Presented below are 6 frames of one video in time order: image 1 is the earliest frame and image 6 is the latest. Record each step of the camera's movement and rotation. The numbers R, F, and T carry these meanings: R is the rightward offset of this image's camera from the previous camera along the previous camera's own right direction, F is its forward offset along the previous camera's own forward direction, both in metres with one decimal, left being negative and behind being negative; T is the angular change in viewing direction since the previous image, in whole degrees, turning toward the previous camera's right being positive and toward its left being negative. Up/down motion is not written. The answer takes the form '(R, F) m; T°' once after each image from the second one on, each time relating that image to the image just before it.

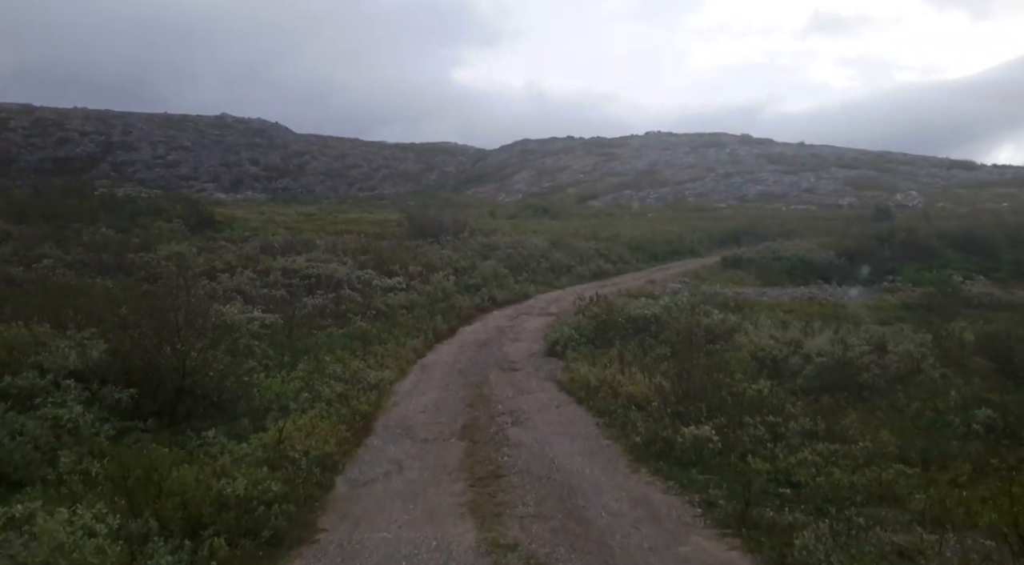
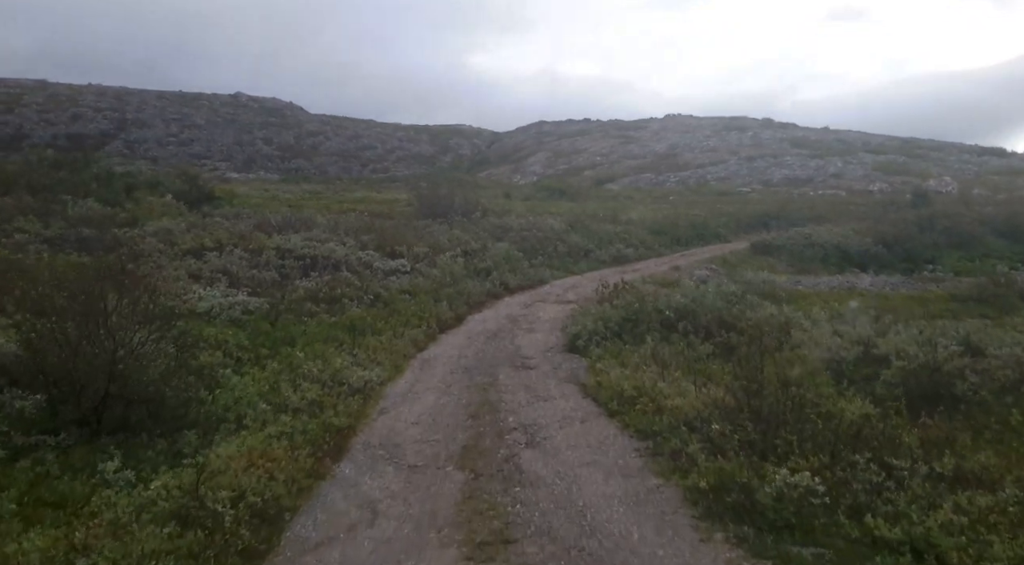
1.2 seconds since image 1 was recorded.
(0.0, +2.6) m; -1°
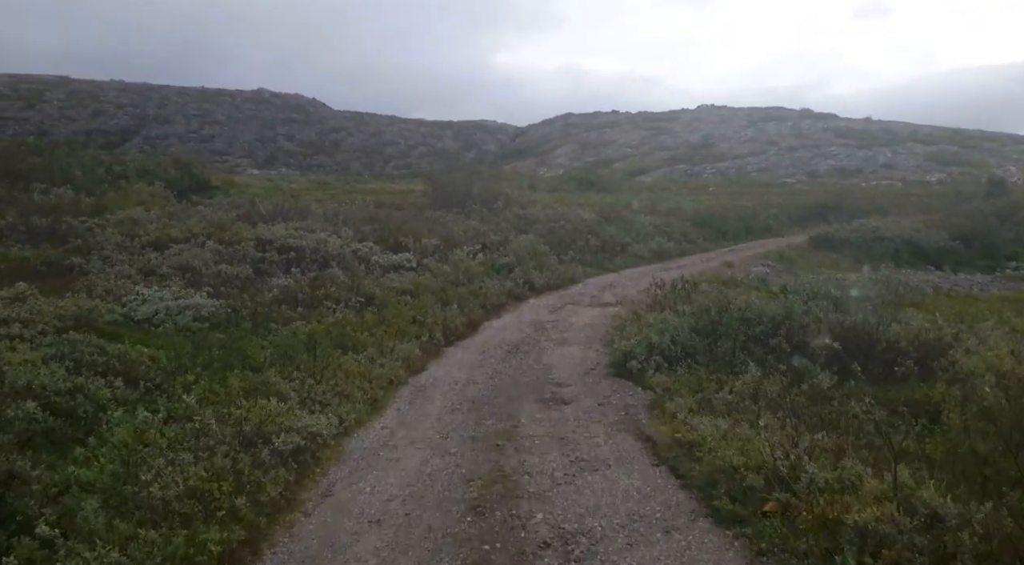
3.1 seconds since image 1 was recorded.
(-0.1, +4.5) m; -2°
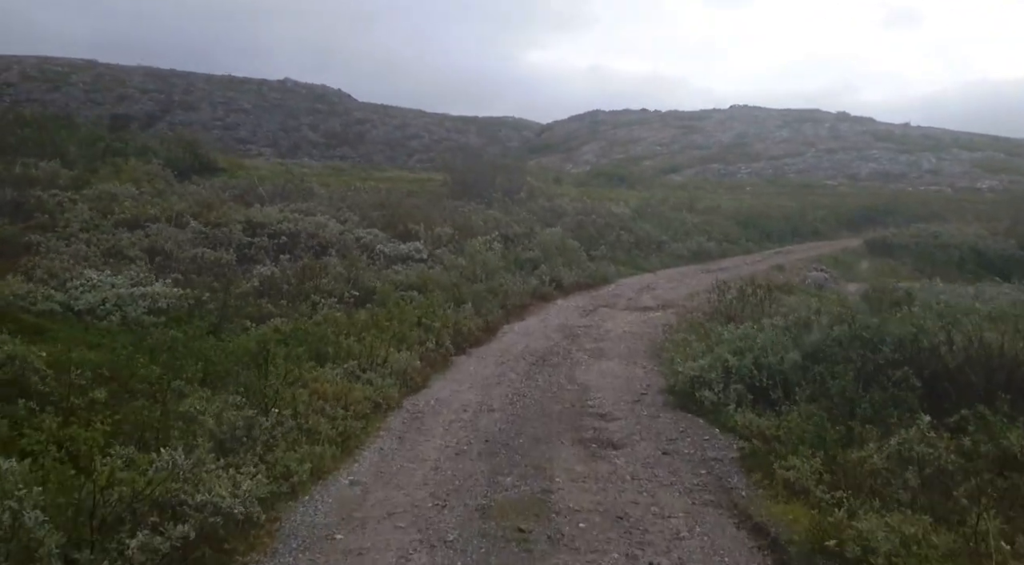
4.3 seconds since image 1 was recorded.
(-0.2, +3.0) m; -2°
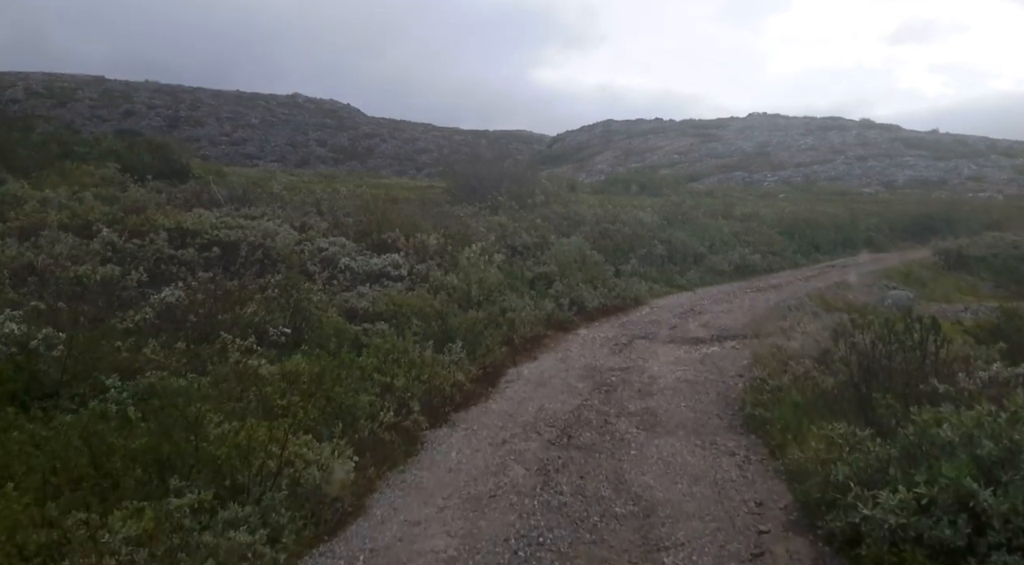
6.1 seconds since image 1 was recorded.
(+0.1, +4.5) m; -1°
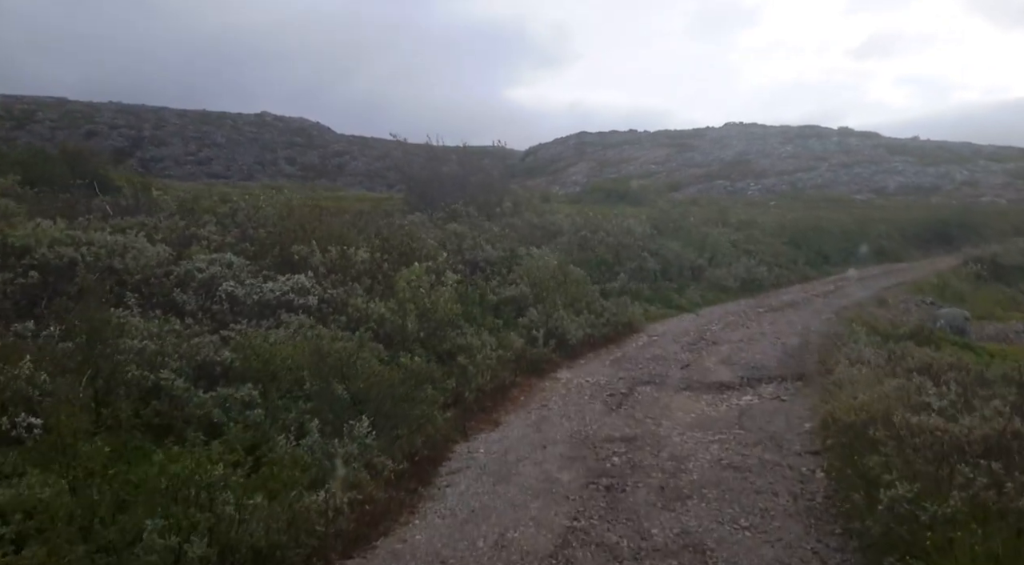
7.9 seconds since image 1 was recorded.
(+0.4, +4.0) m; +2°
